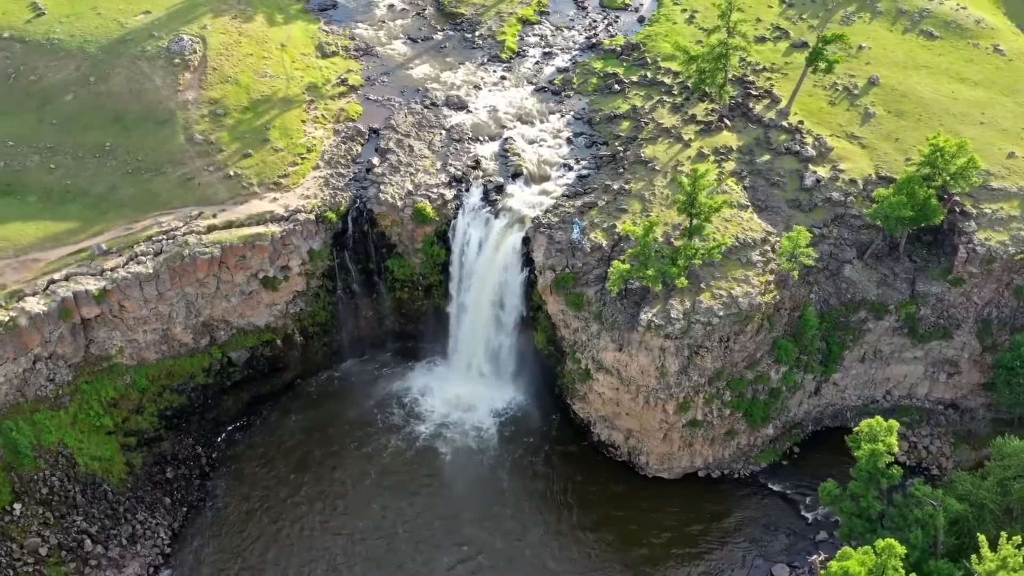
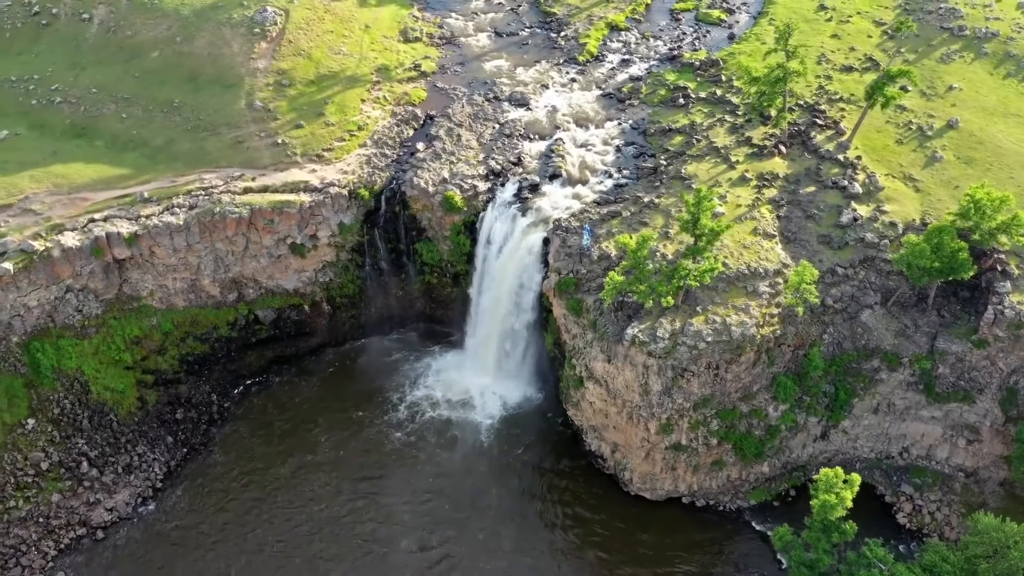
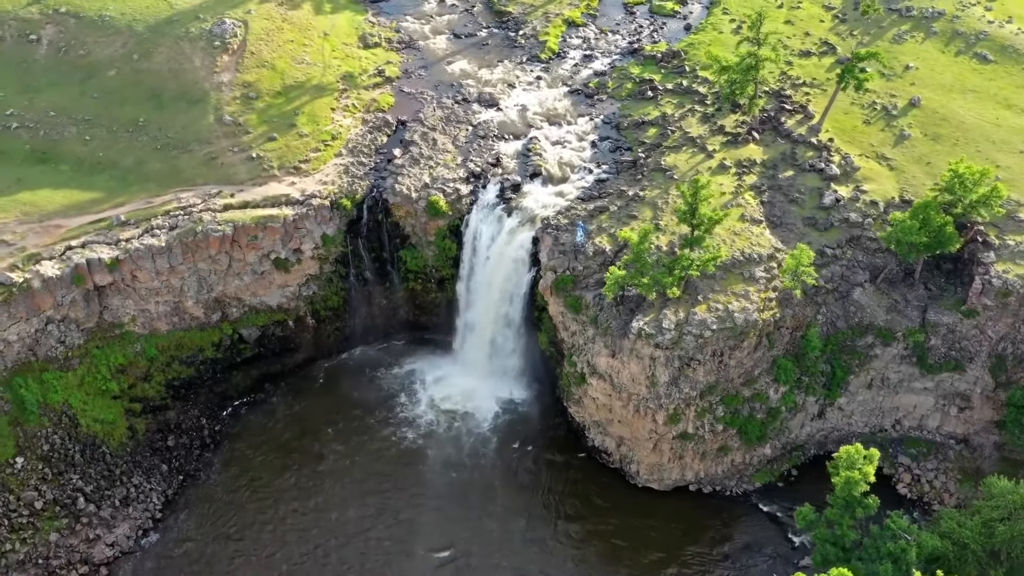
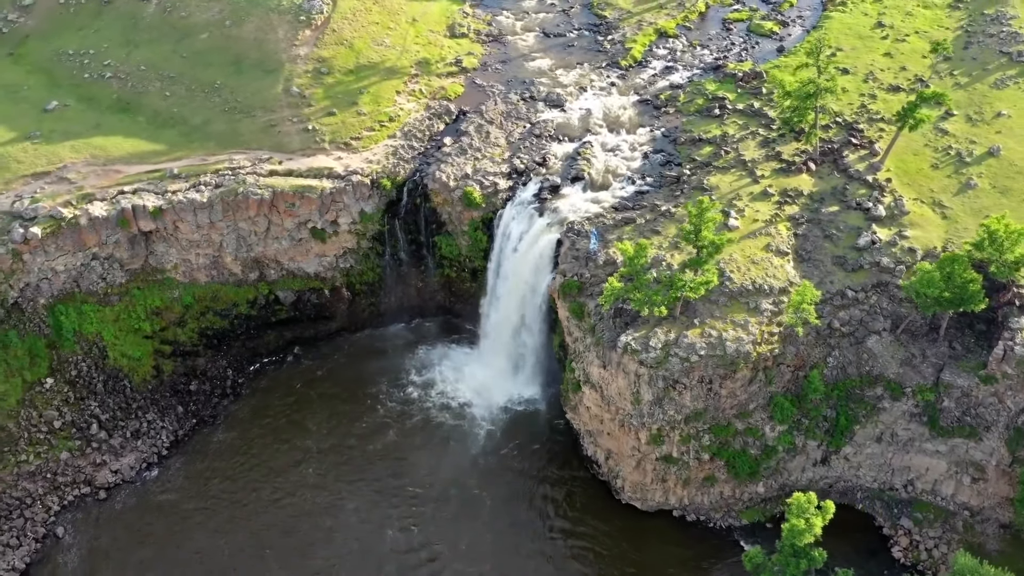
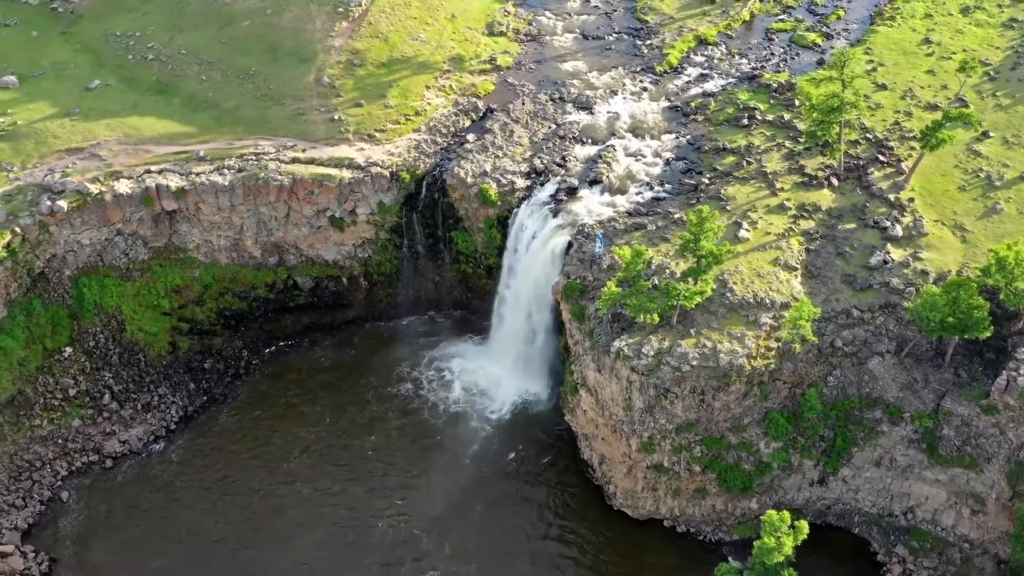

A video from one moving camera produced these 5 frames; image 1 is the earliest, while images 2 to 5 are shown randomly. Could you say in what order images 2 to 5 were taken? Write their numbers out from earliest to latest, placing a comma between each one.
3, 2, 4, 5
